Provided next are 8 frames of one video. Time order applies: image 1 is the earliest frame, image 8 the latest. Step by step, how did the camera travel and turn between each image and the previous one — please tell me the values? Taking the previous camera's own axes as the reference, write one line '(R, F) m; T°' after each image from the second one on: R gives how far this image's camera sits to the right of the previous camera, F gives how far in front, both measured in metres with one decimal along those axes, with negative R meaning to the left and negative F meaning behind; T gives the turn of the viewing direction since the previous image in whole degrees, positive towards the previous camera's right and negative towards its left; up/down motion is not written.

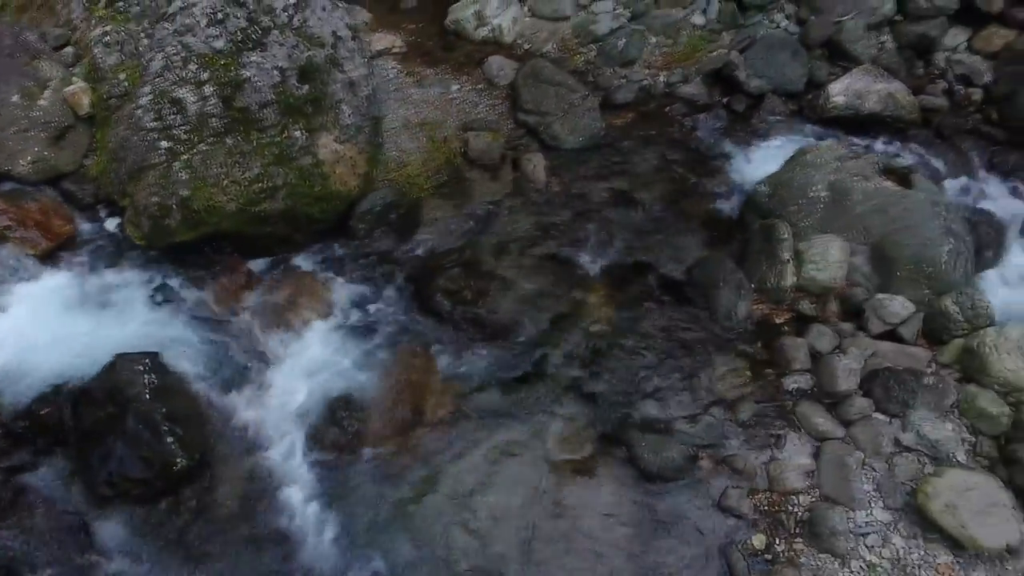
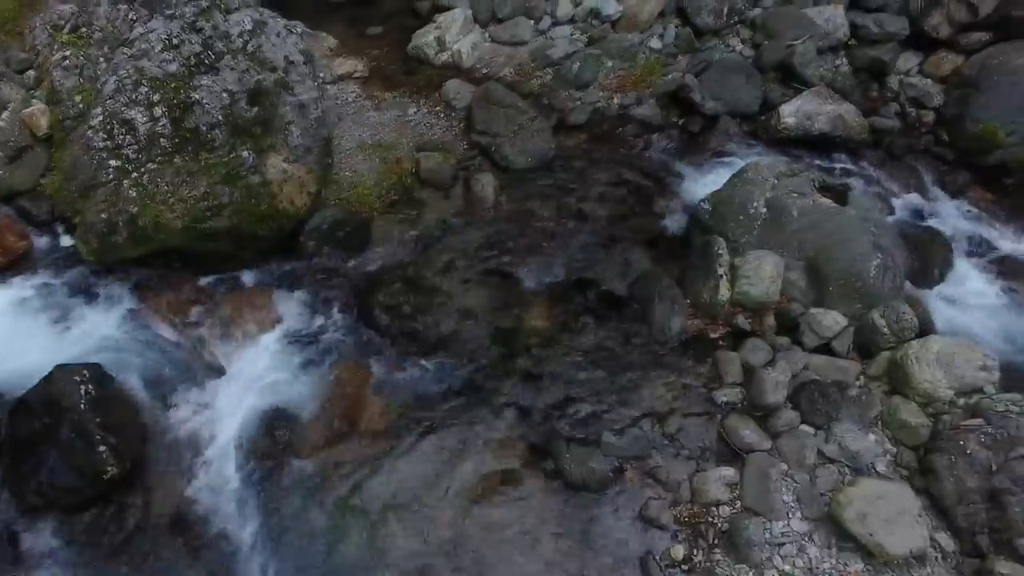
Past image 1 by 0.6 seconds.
(+0.6, -0.1) m; 0°
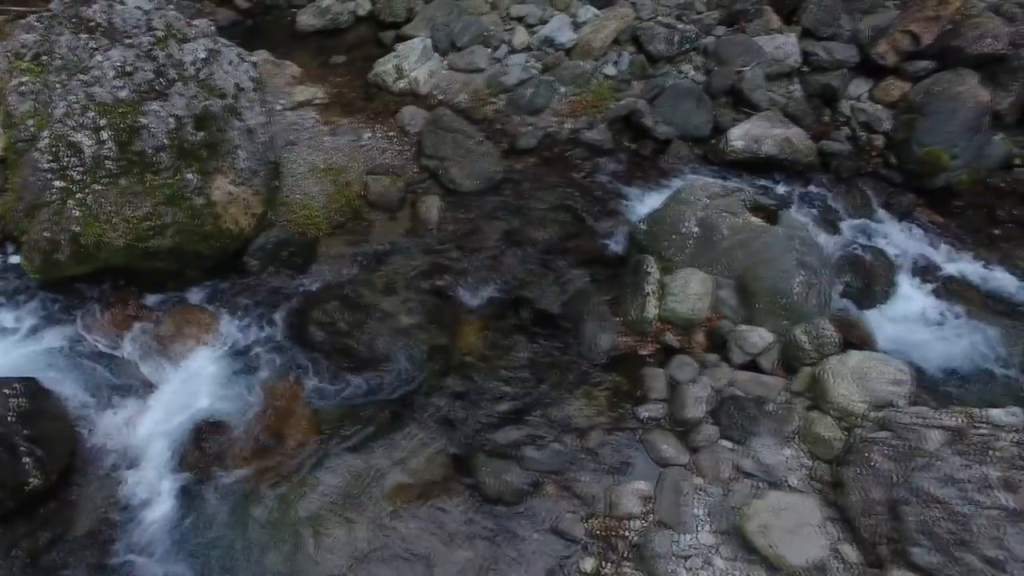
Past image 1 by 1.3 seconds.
(+0.6, -0.1) m; 0°
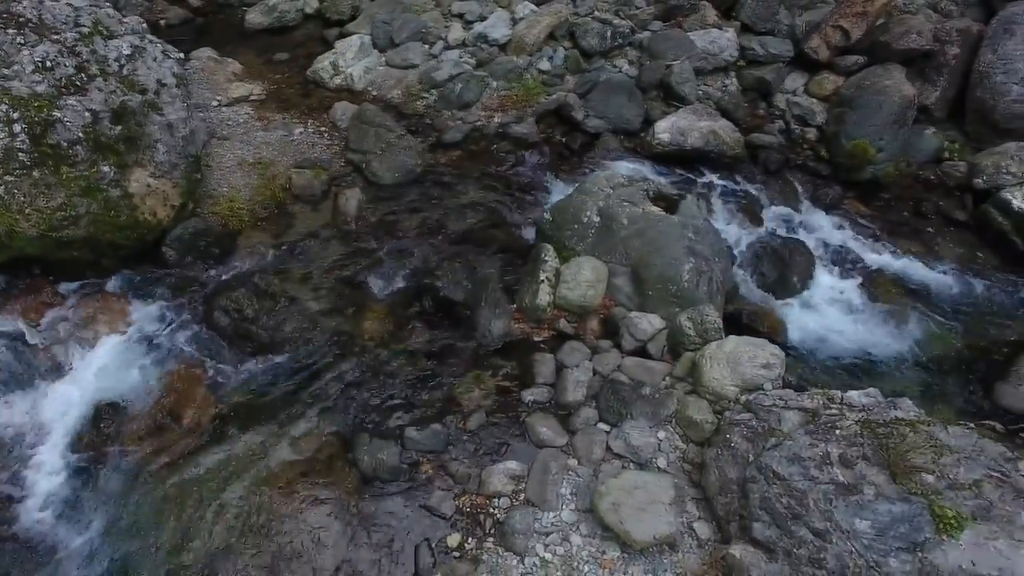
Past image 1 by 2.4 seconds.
(+1.0, -0.2) m; -1°
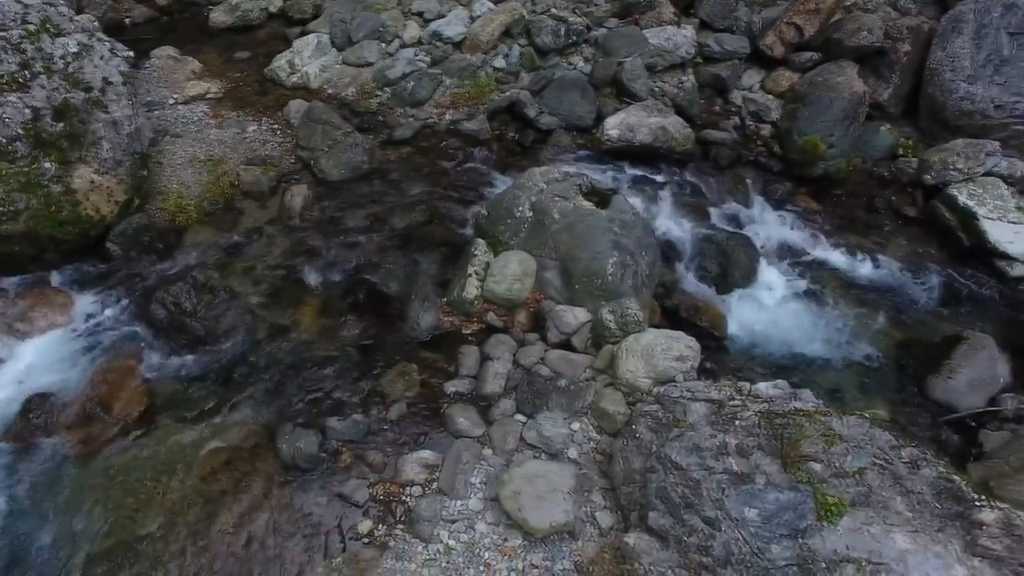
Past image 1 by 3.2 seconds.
(+0.7, -0.1) m; 0°
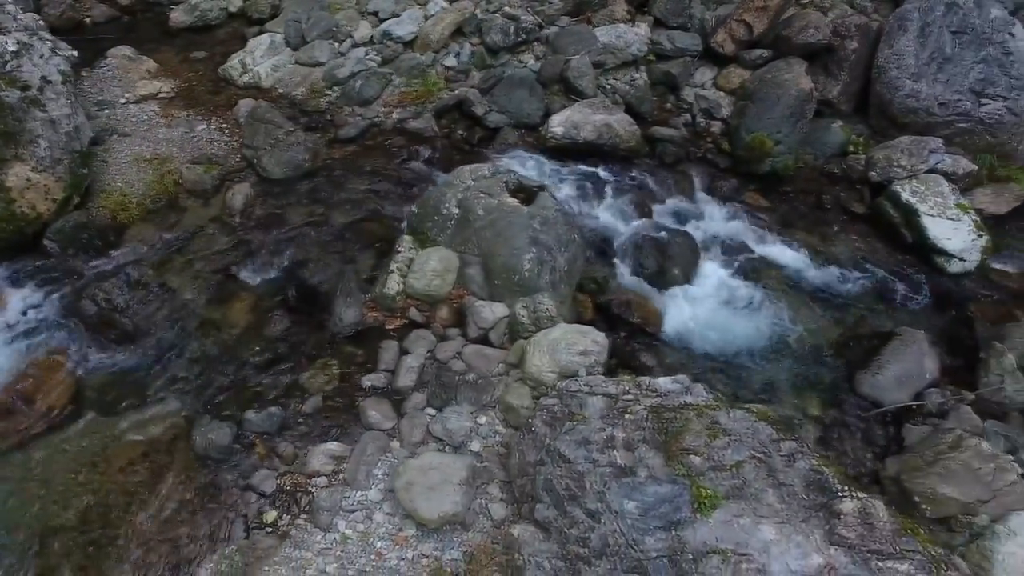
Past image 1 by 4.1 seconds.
(+0.8, -0.1) m; 0°
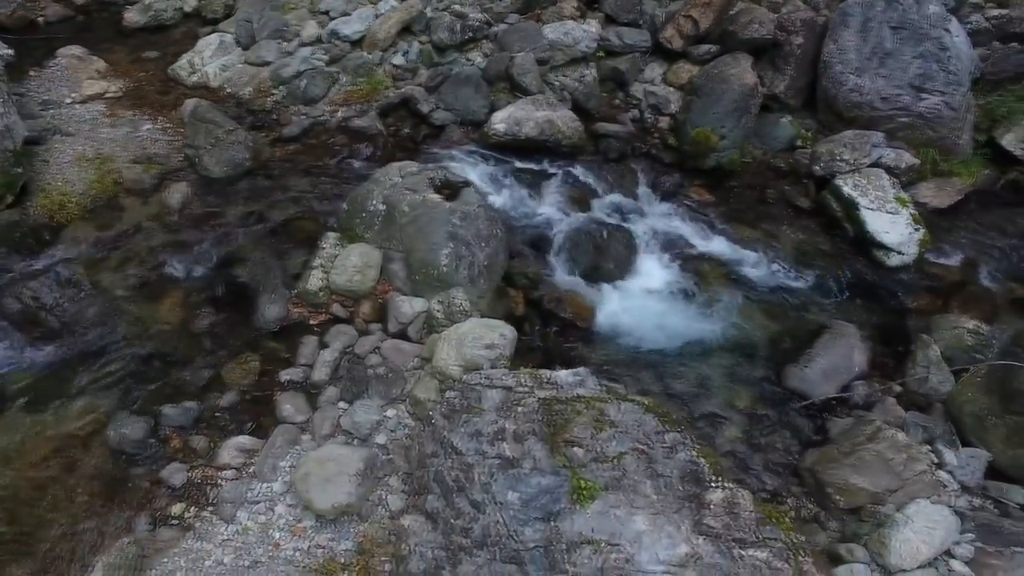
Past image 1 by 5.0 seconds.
(+0.7, 0.0) m; 0°
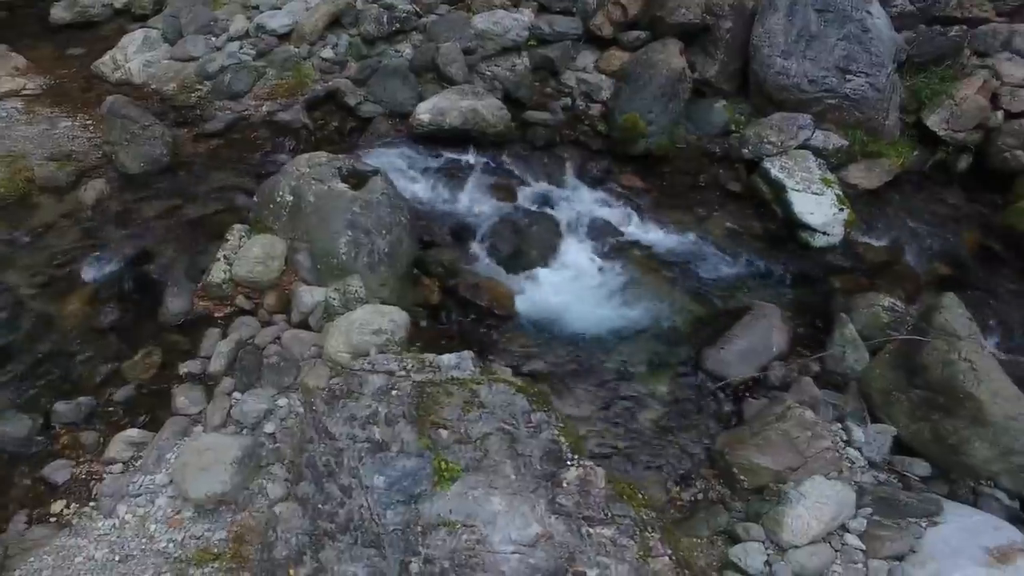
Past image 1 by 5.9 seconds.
(+0.8, +0.1) m; +1°
